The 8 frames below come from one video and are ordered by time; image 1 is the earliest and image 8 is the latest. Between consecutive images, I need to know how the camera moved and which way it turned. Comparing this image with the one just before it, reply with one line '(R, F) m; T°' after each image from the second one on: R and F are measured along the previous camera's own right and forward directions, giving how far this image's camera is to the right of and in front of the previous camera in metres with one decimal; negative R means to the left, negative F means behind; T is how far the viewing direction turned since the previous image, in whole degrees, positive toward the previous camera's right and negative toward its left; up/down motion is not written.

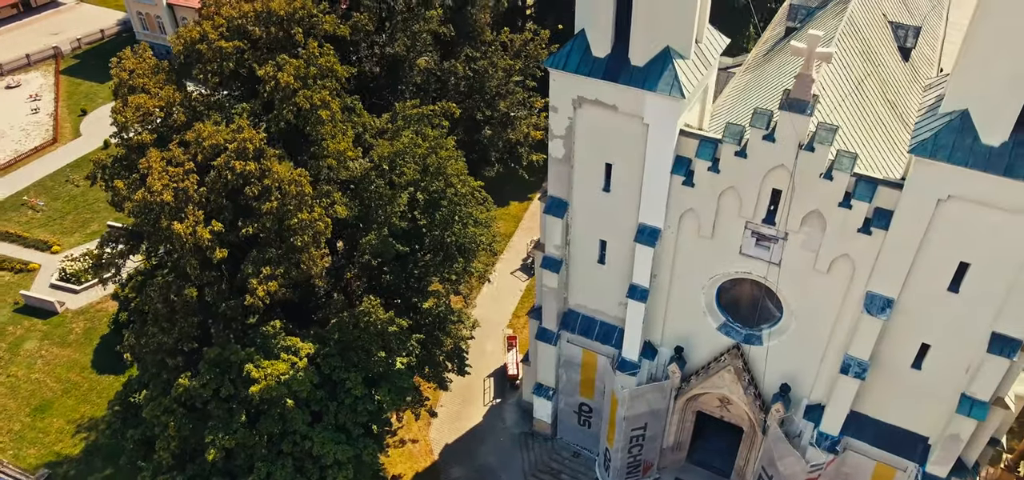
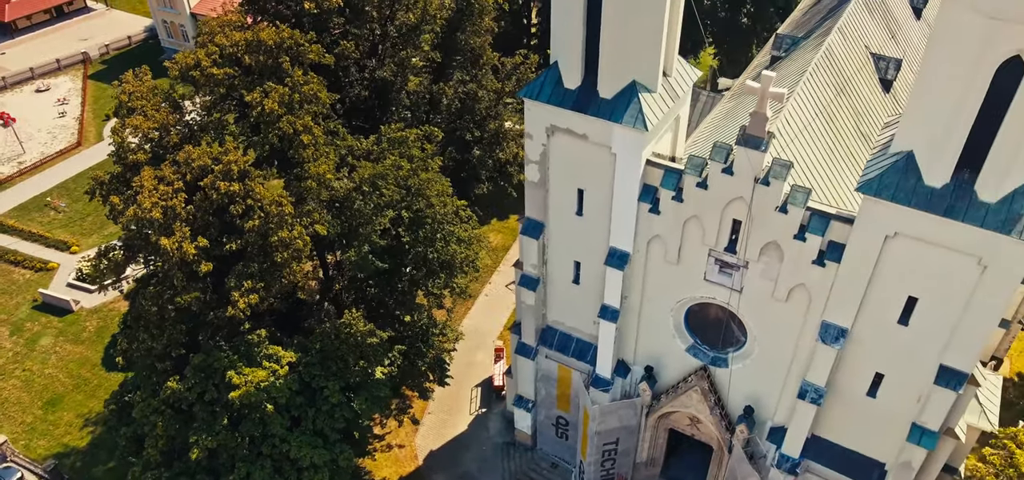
(+1.6, -1.0) m; -2°
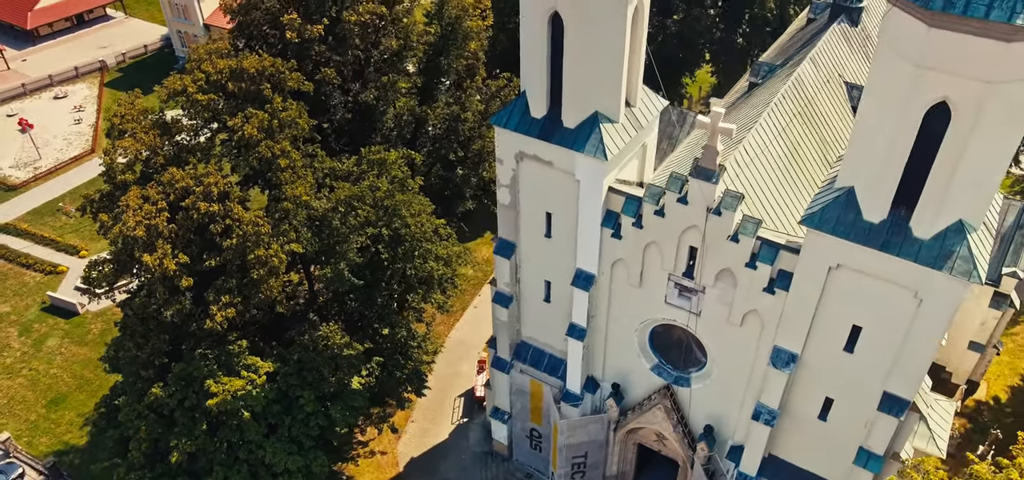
(+1.6, -1.0) m; -2°
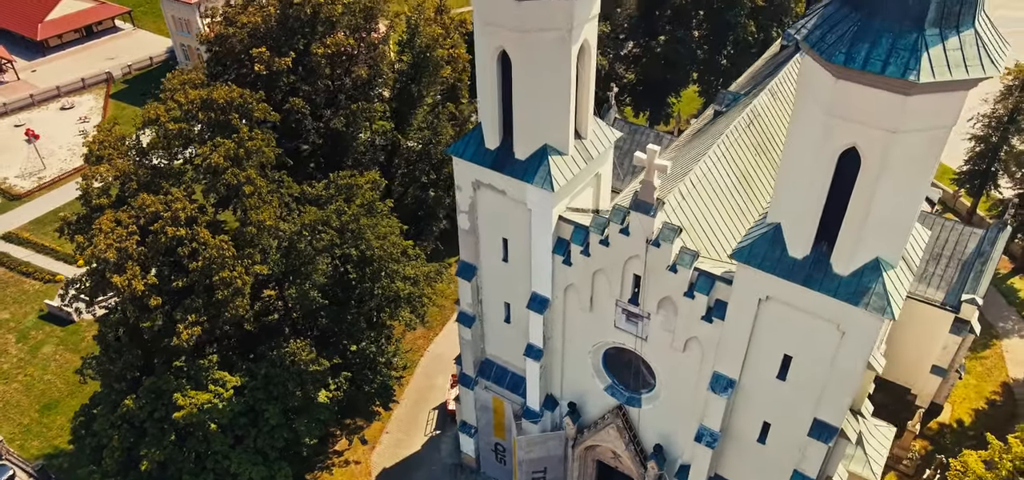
(+1.9, -1.0) m; -1°
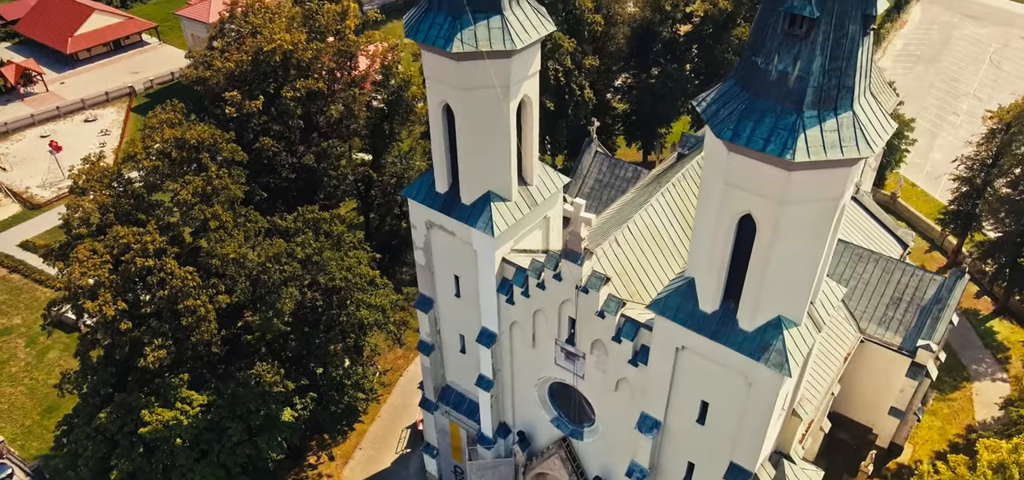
(+2.8, -1.3) m; -3°
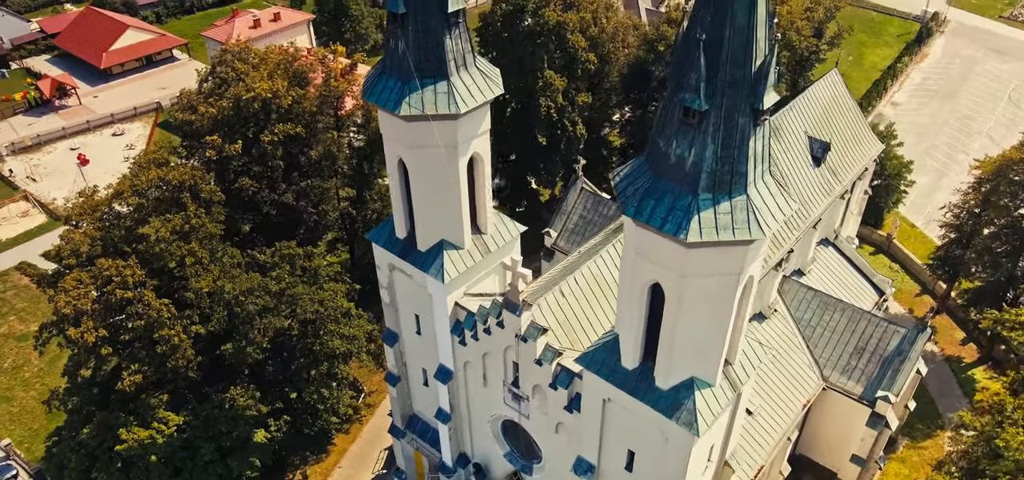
(+2.8, -1.3) m; -3°
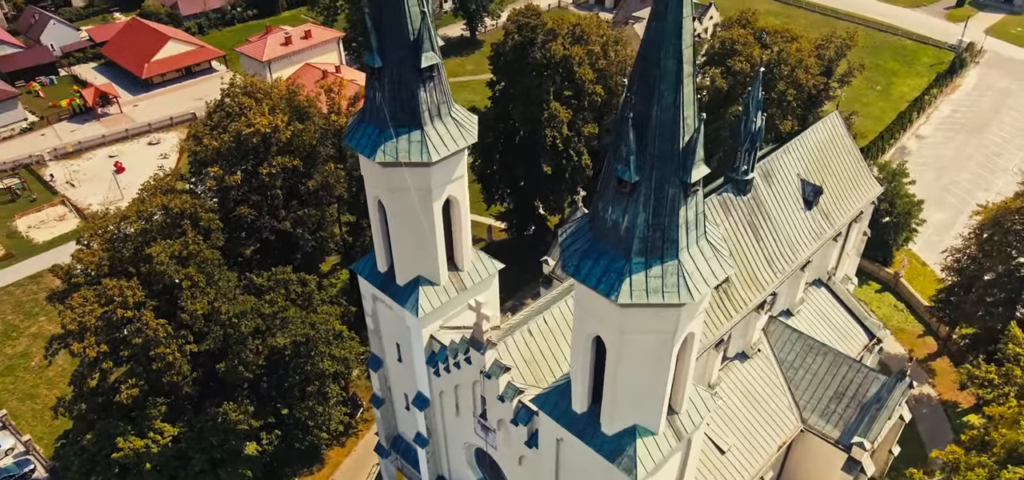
(+2.3, -1.1) m; -3°
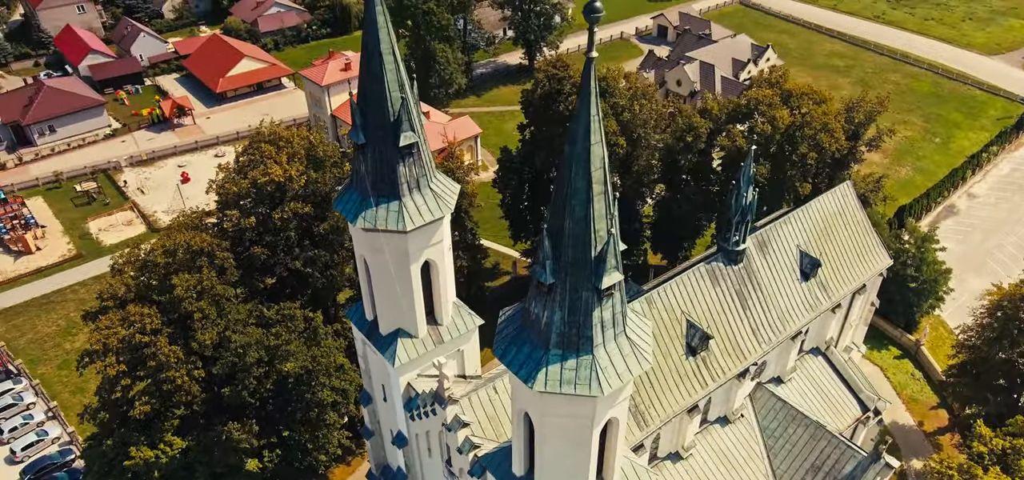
(+3.7, -1.7) m; -6°
